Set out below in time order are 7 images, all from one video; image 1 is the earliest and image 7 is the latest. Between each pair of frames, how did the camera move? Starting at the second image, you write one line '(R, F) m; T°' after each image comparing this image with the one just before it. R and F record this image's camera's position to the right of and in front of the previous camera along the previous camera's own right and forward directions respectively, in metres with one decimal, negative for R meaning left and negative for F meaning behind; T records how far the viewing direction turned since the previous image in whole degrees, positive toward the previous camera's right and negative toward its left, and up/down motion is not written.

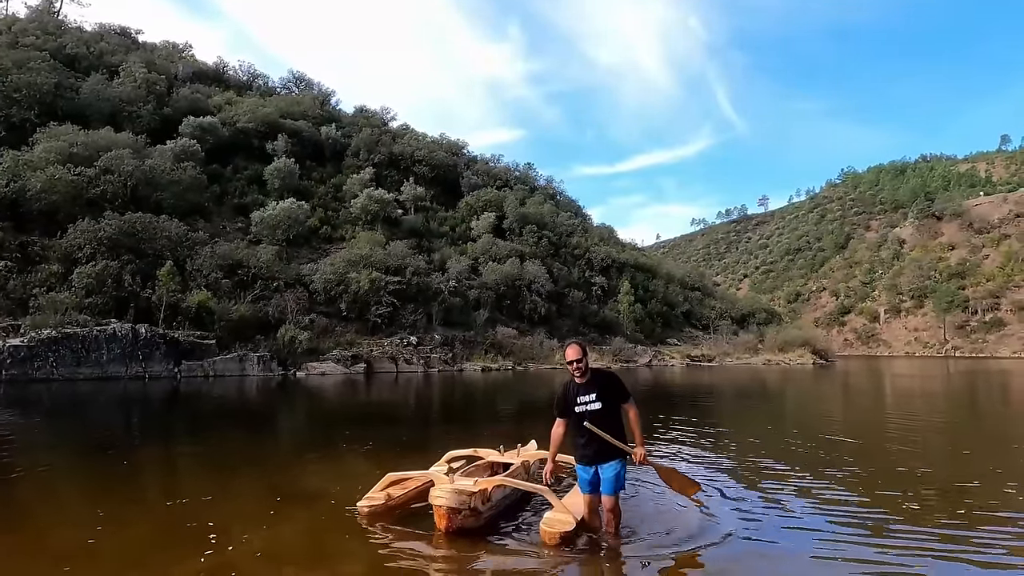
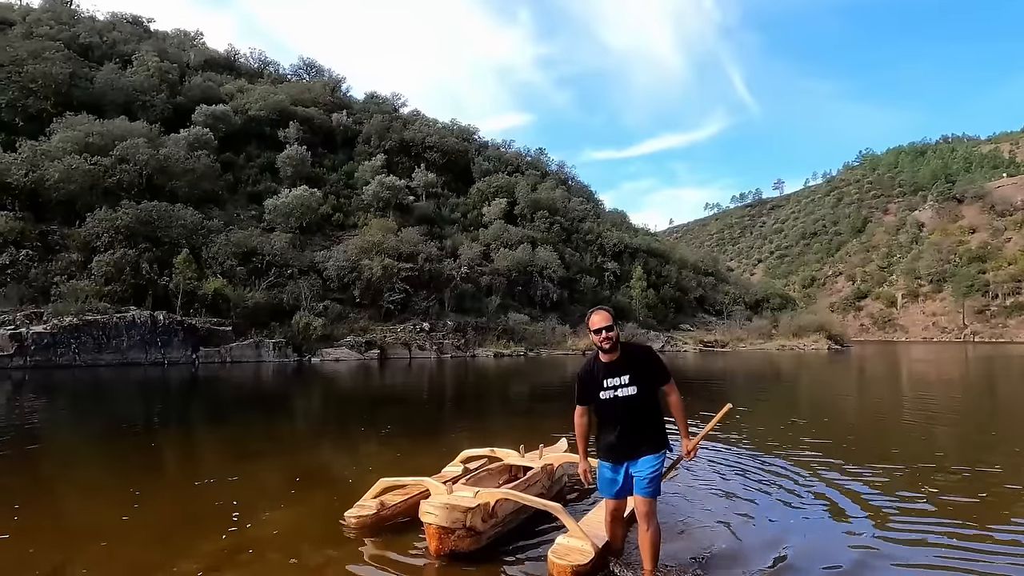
(0.0, 0.0) m; -1°
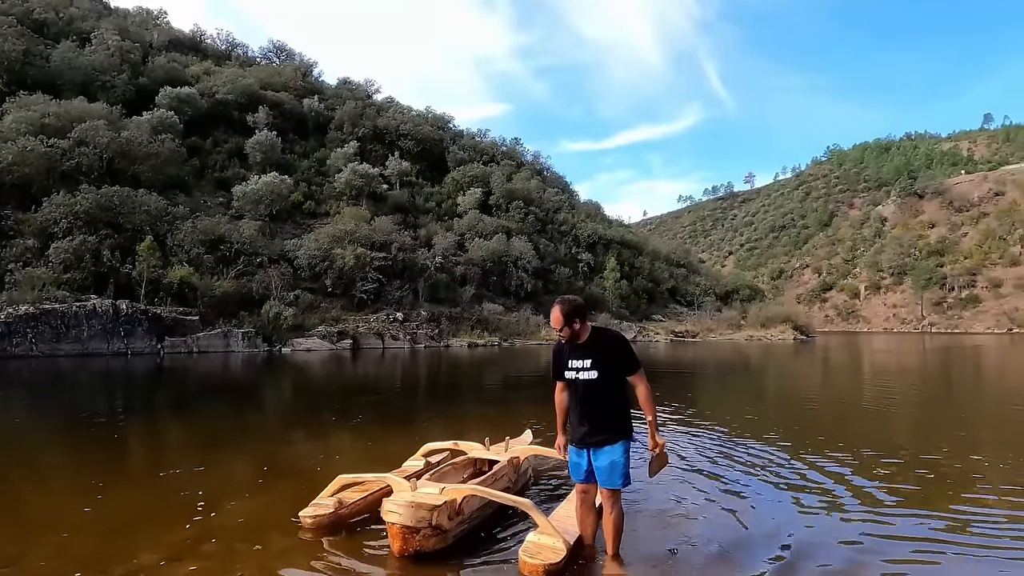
(0.0, +0.1) m; +2°
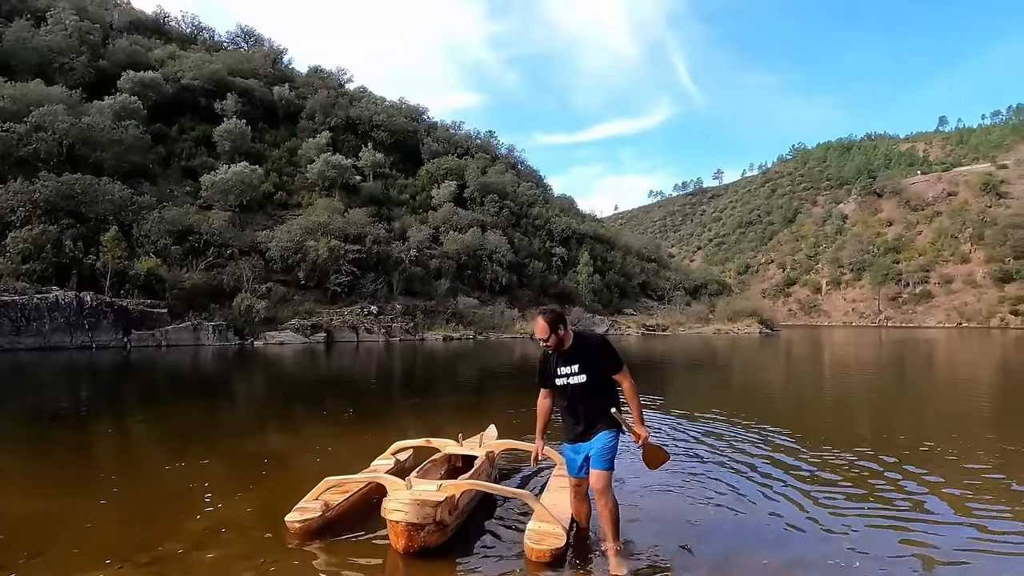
(-0.1, +0.1) m; +2°
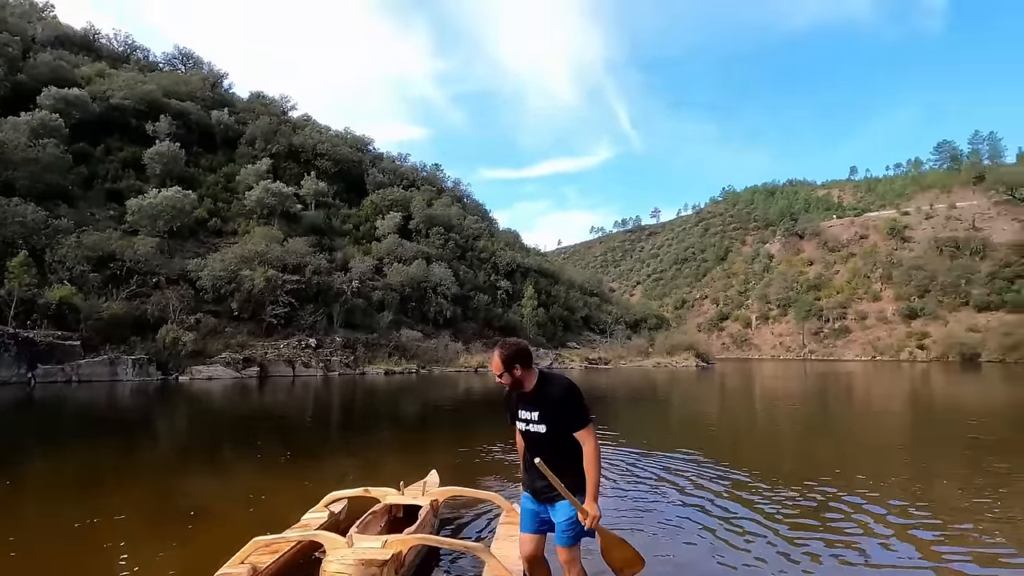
(0.0, +0.3) m; +5°
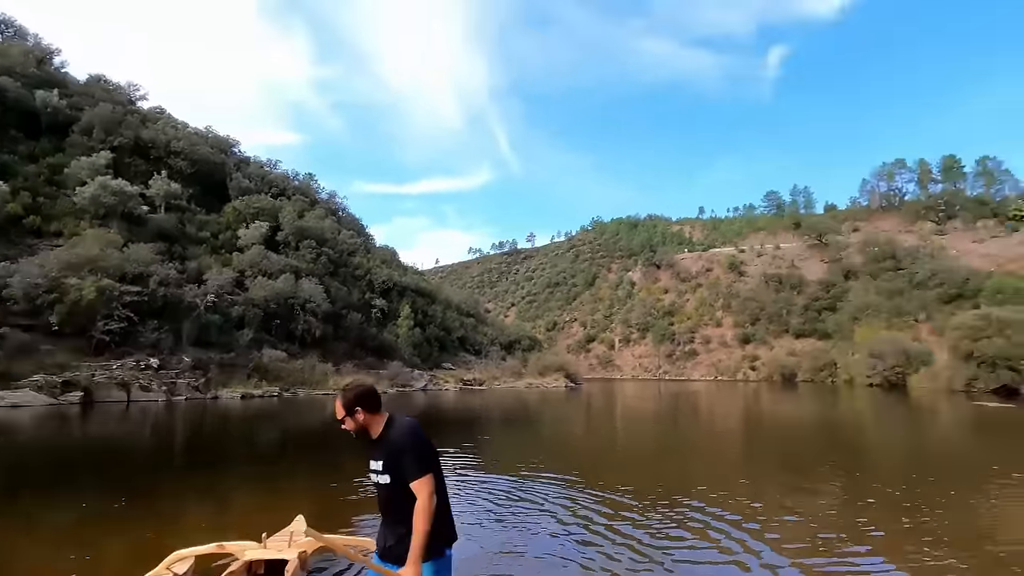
(0.0, +1.0) m; +11°
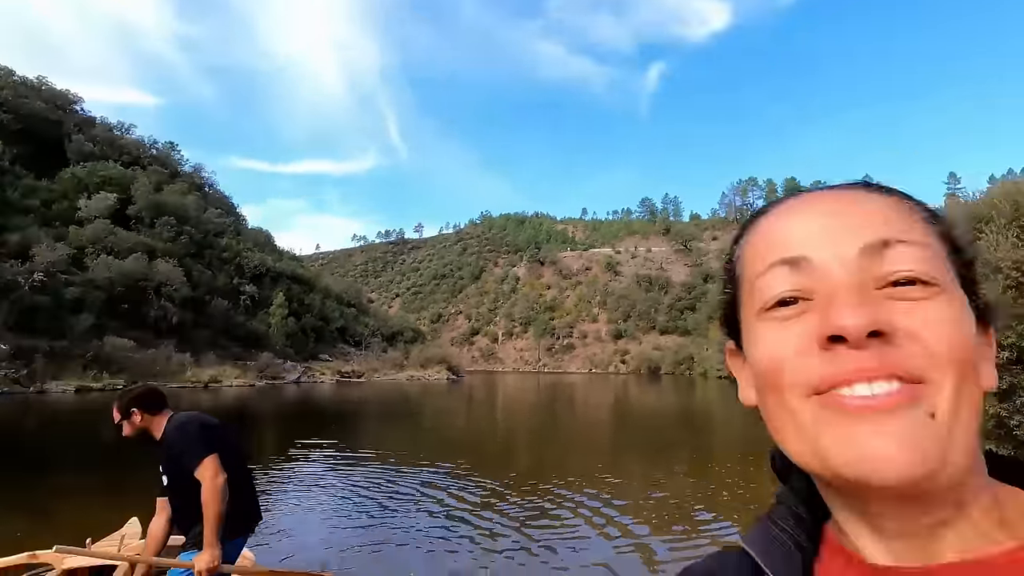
(+0.2, +1.0) m; +11°
